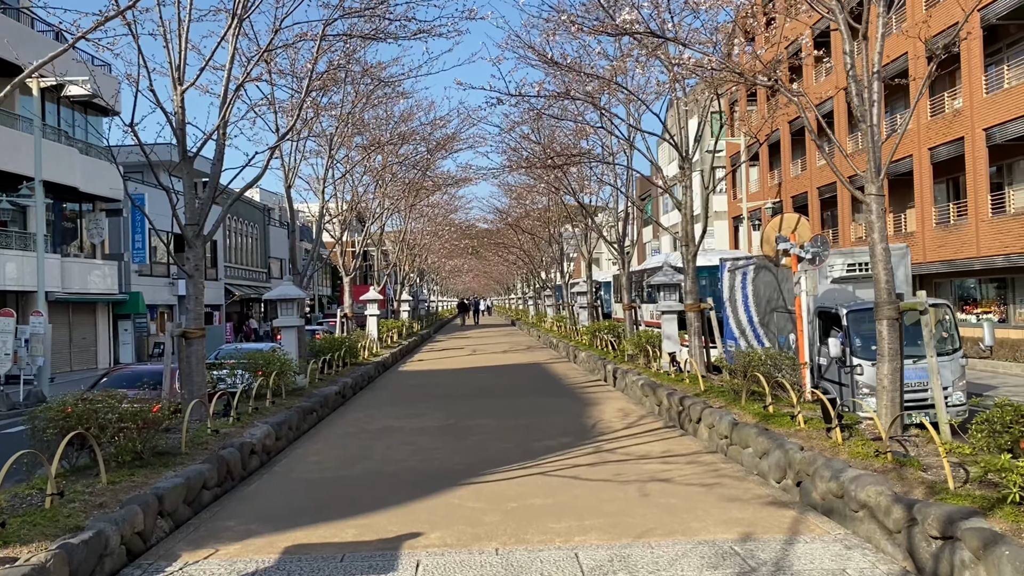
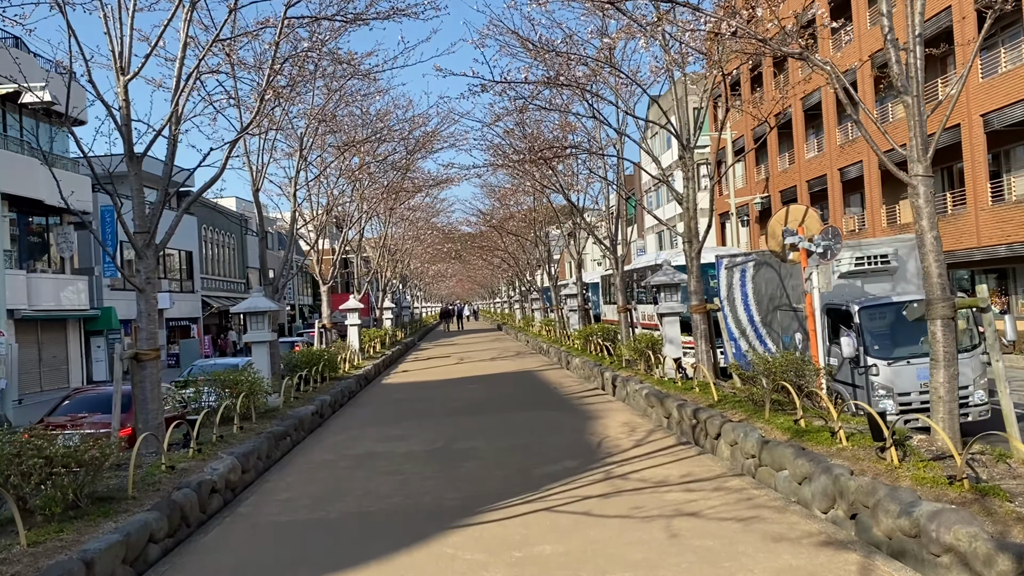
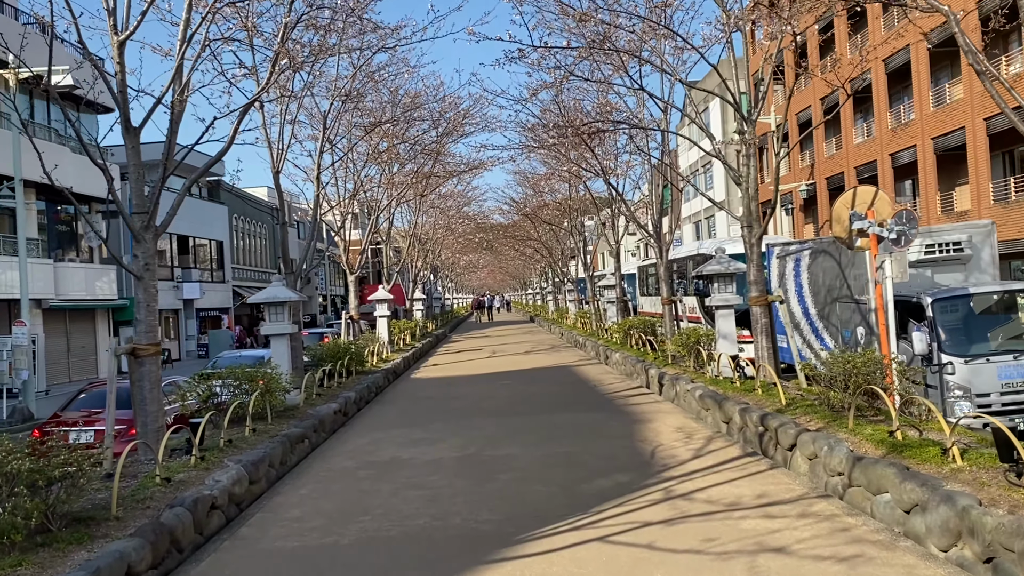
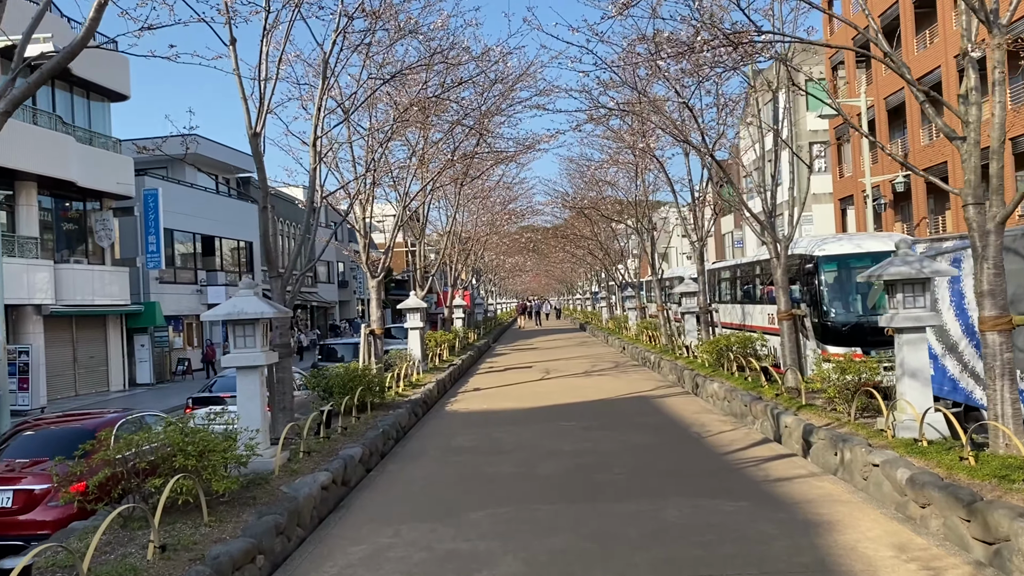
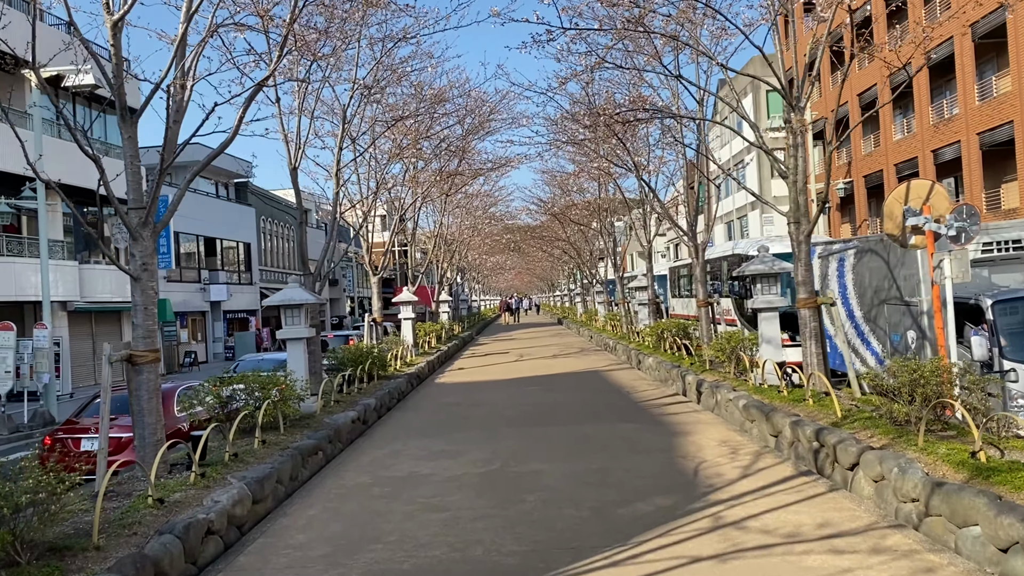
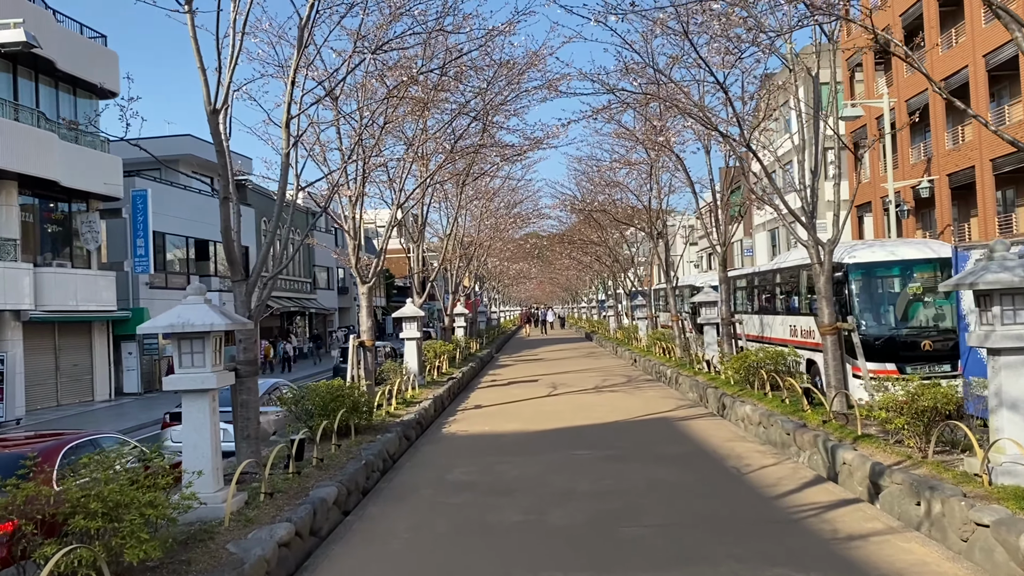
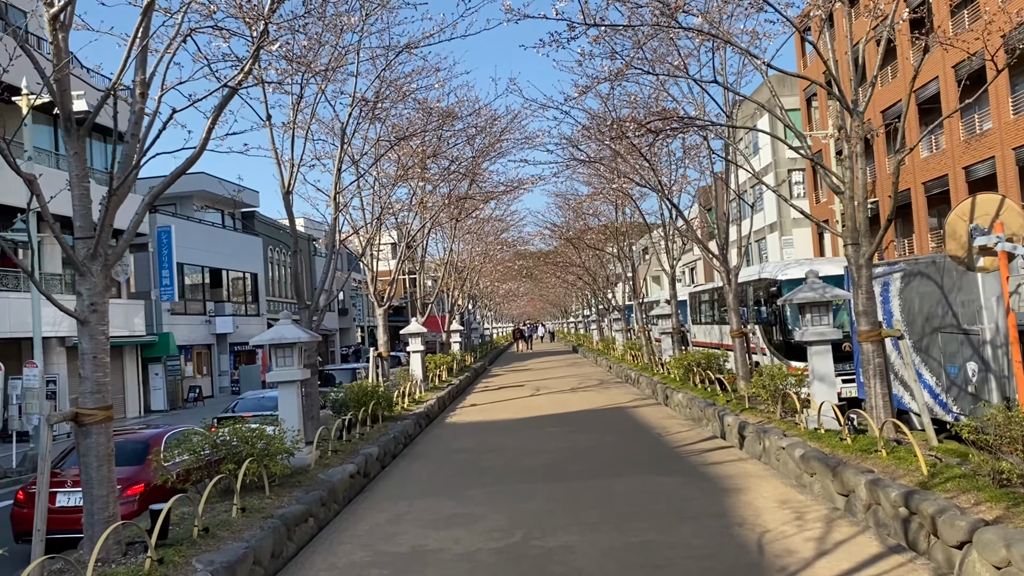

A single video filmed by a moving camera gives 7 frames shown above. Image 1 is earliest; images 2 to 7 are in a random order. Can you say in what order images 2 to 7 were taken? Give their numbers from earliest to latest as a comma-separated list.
2, 3, 5, 7, 4, 6
